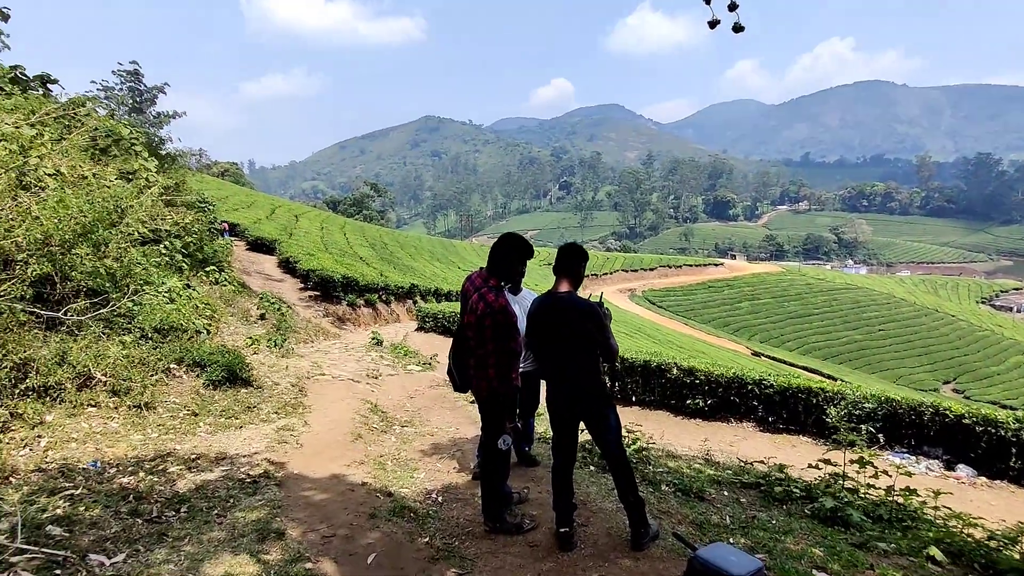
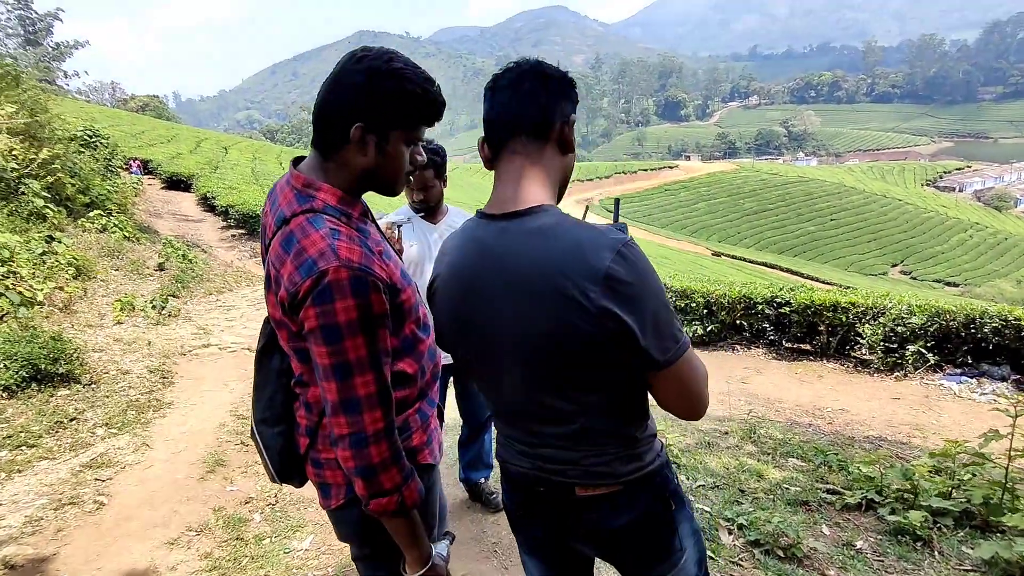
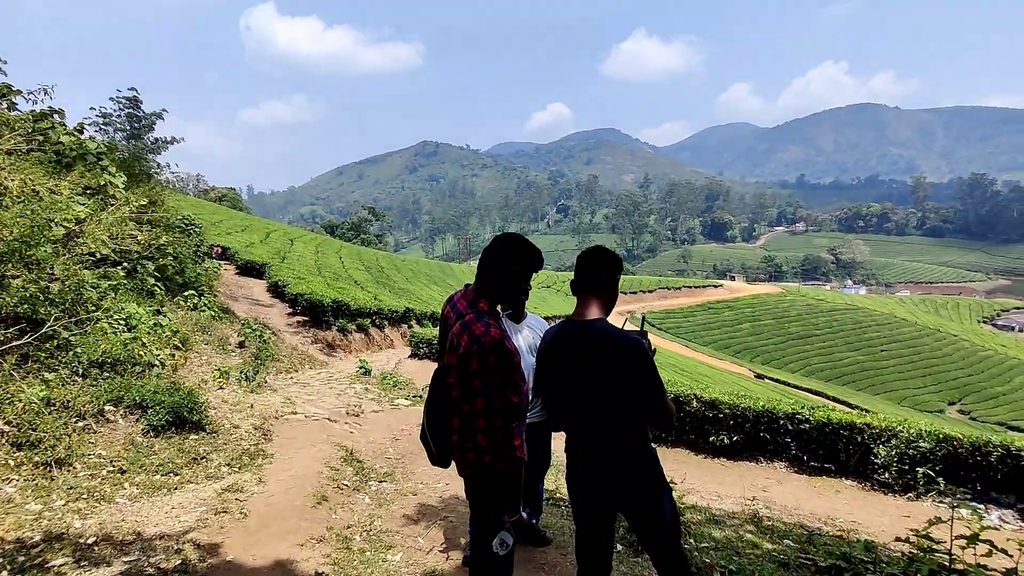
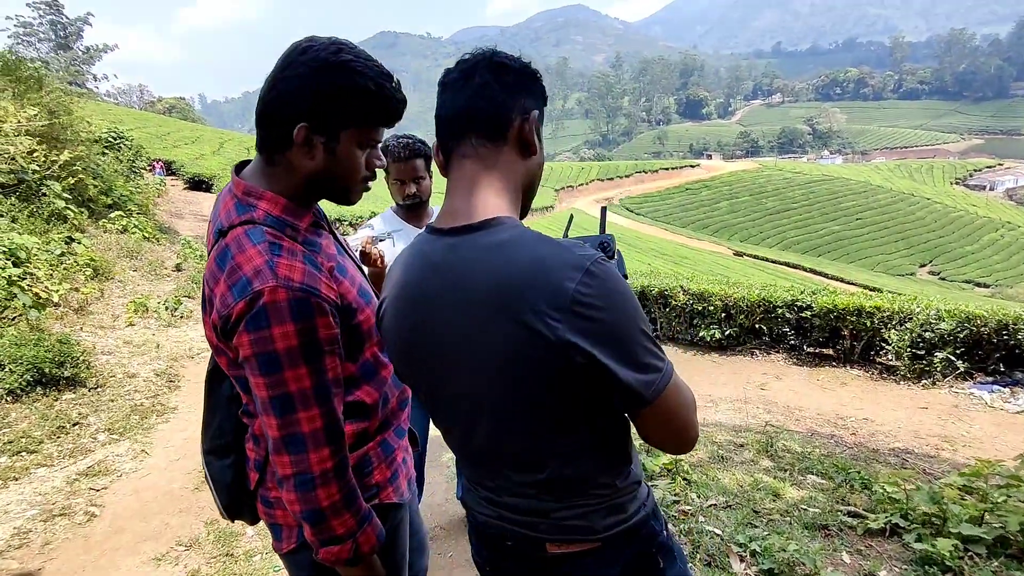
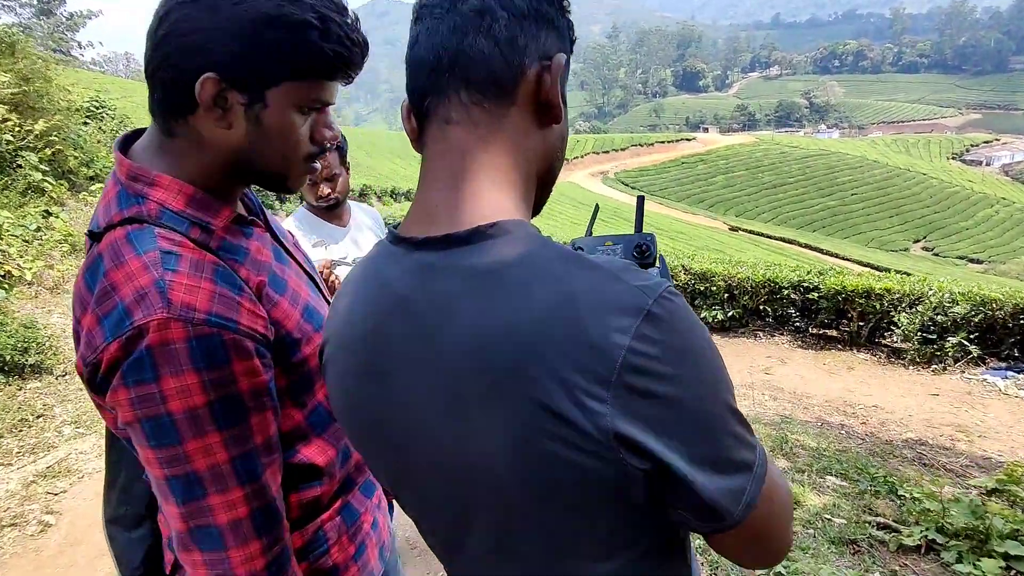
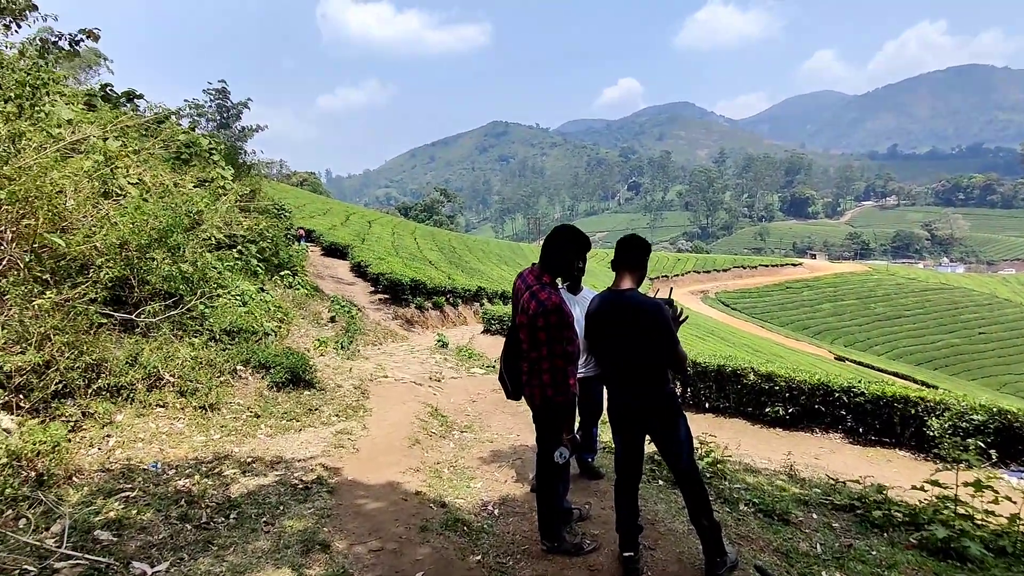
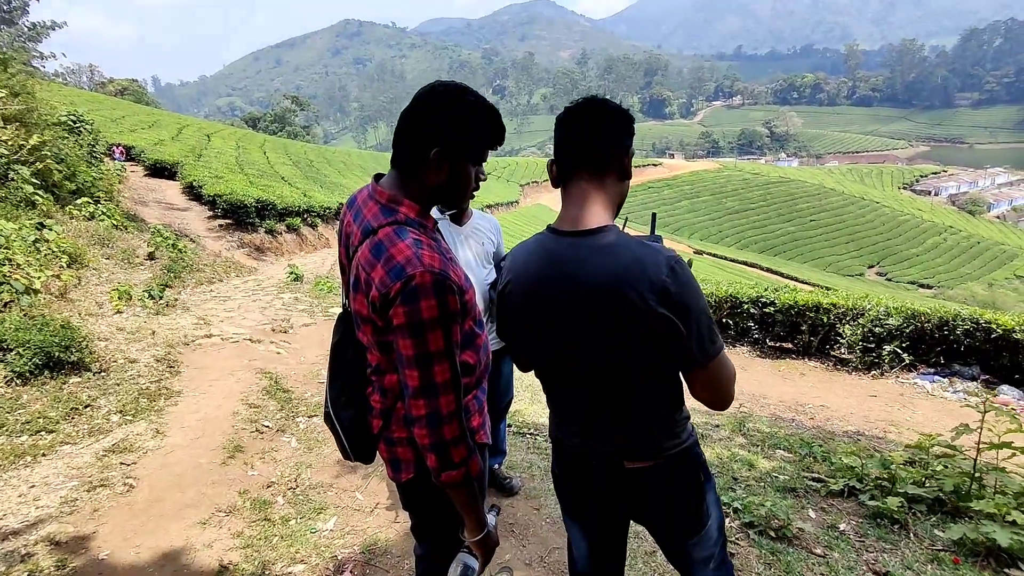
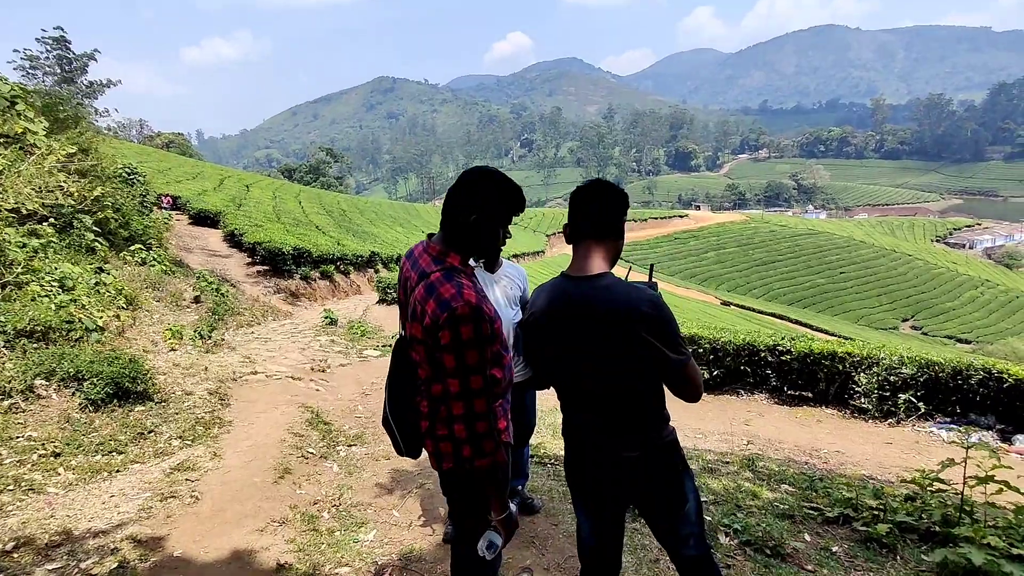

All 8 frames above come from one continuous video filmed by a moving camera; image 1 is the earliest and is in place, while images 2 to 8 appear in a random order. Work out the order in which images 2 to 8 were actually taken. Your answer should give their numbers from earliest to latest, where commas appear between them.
6, 3, 8, 7, 2, 4, 5
